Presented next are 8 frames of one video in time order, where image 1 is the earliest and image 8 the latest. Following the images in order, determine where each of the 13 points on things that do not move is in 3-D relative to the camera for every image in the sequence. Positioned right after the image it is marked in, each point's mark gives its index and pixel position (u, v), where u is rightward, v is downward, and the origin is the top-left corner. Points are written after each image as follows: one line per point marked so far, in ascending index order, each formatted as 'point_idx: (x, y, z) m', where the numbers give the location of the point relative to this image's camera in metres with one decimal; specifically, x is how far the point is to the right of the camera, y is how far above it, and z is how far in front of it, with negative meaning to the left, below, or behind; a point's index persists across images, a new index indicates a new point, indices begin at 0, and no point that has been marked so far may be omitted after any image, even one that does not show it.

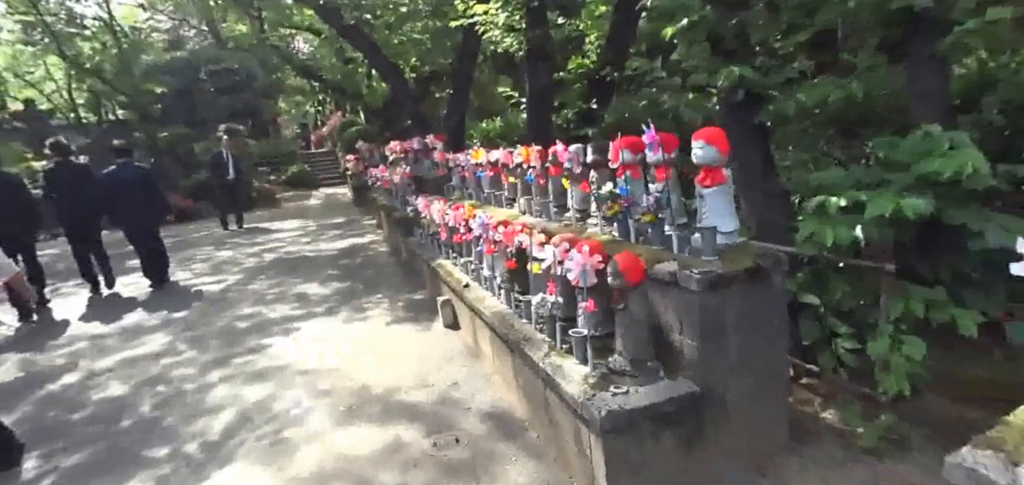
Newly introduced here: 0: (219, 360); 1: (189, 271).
0: (-2.4, -0.9, +5.0) m
1: (-4.5, -0.4, +8.7) m
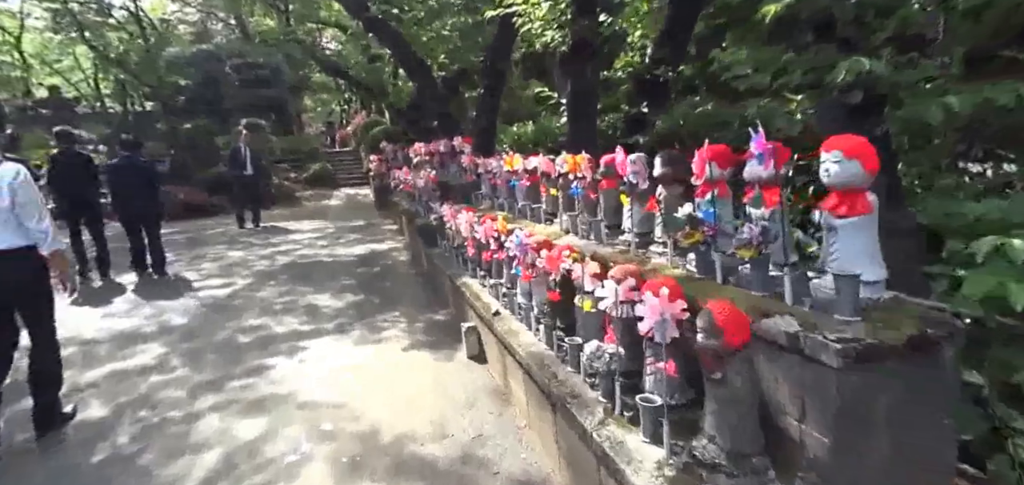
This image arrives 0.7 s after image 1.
0: (-2.1, -1.0, +4.4) m
1: (-4.2, -0.4, +8.2) m
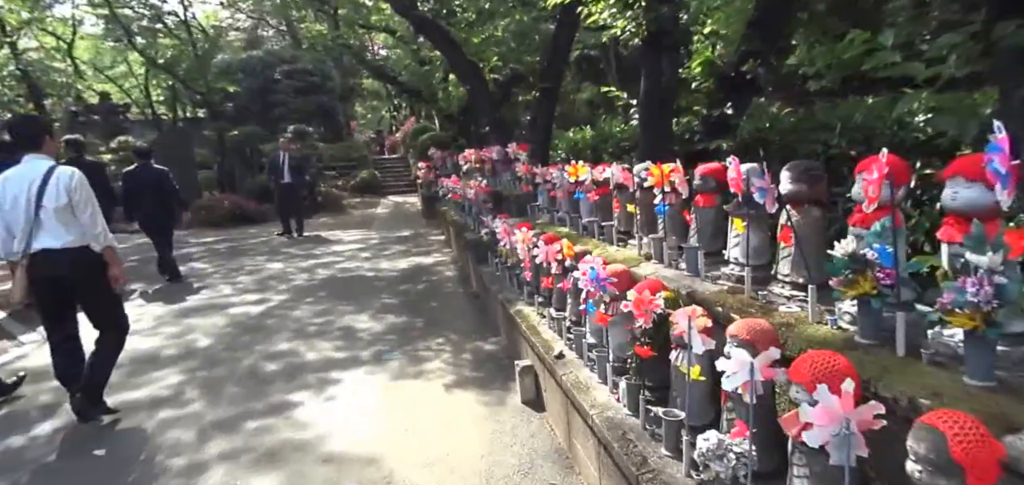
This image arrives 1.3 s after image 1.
0: (-1.7, -1.1, +3.8) m
1: (-3.5, -0.5, +7.8) m
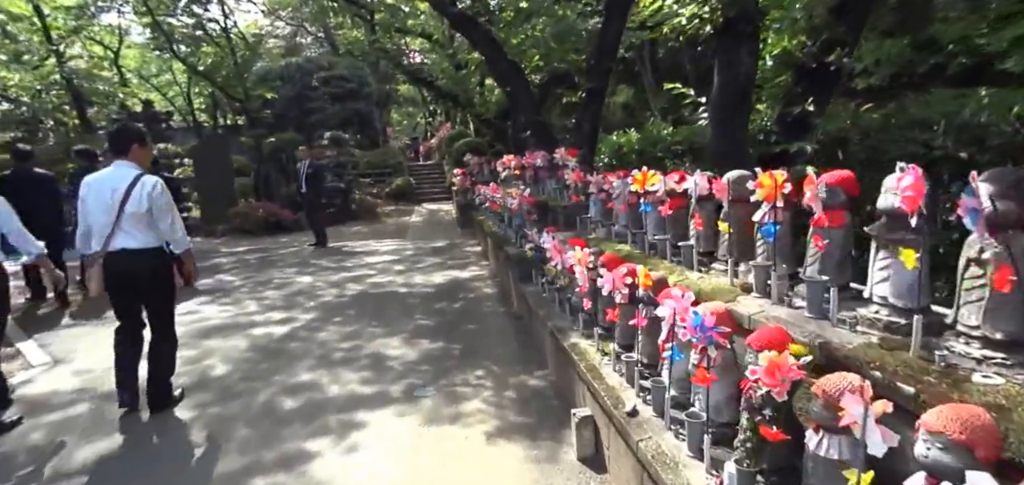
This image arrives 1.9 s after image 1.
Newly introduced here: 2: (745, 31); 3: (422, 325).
0: (-1.5, -1.2, +3.3) m
1: (-3.0, -0.7, +7.3) m
2: (+1.6, +1.4, +4.1) m
3: (-0.8, -0.8, +5.6) m
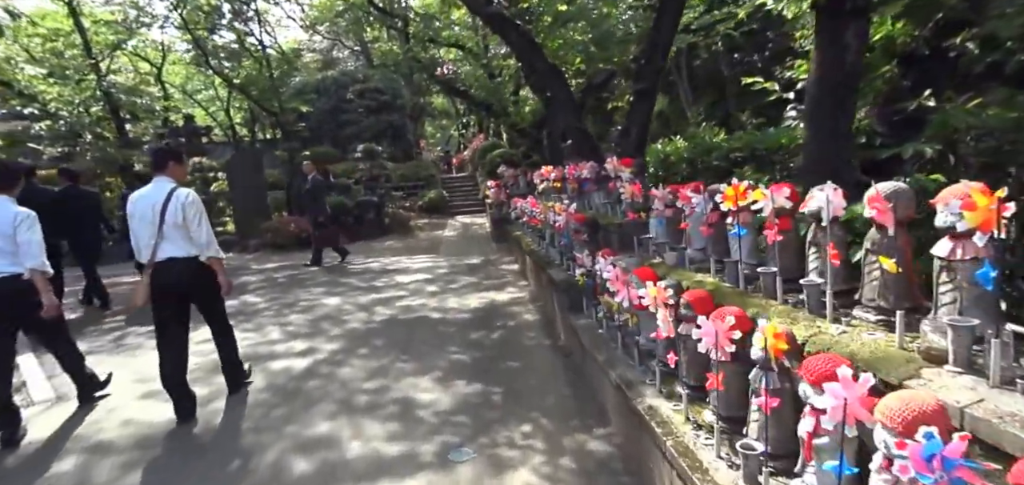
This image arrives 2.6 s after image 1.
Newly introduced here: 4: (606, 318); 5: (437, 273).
0: (-1.2, -1.4, +2.6) m
1: (-2.5, -0.9, +6.7) m
2: (+1.8, +1.3, +3.3) m
3: (-0.4, -1.0, +5.0) m
4: (+0.6, -0.5, +4.0) m
5: (-1.1, -0.5, +9.4) m
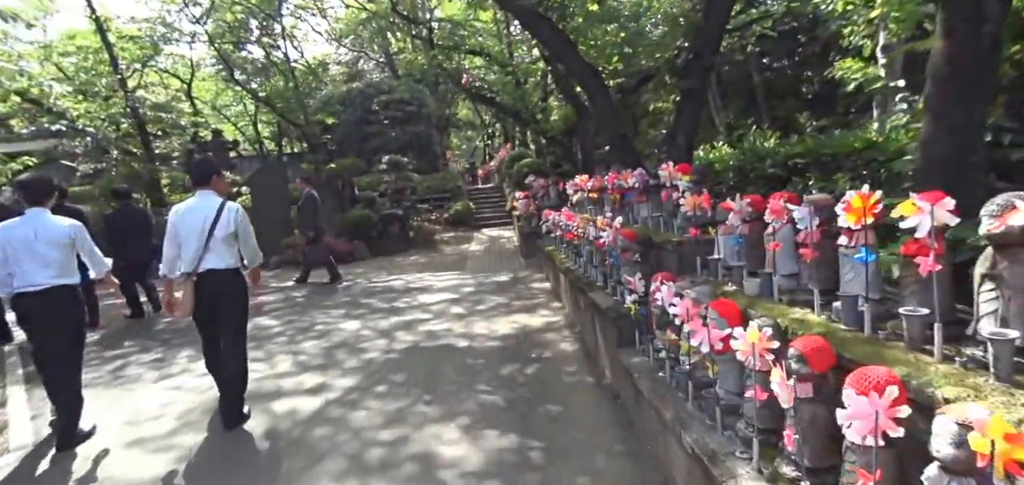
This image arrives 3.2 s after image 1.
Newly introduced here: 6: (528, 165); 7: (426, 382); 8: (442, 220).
0: (-1.0, -1.5, +1.9) m
1: (-2.1, -1.1, +6.1) m
2: (+2.0, +1.2, +2.6) m
3: (-0.2, -1.1, +4.3) m
4: (+0.8, -0.6, +3.2) m
5: (-0.7, -0.7, +8.7) m
6: (+0.5, +2.1, +16.6) m
7: (-0.7, -1.1, +4.9) m
8: (-2.2, +0.7, +19.6) m
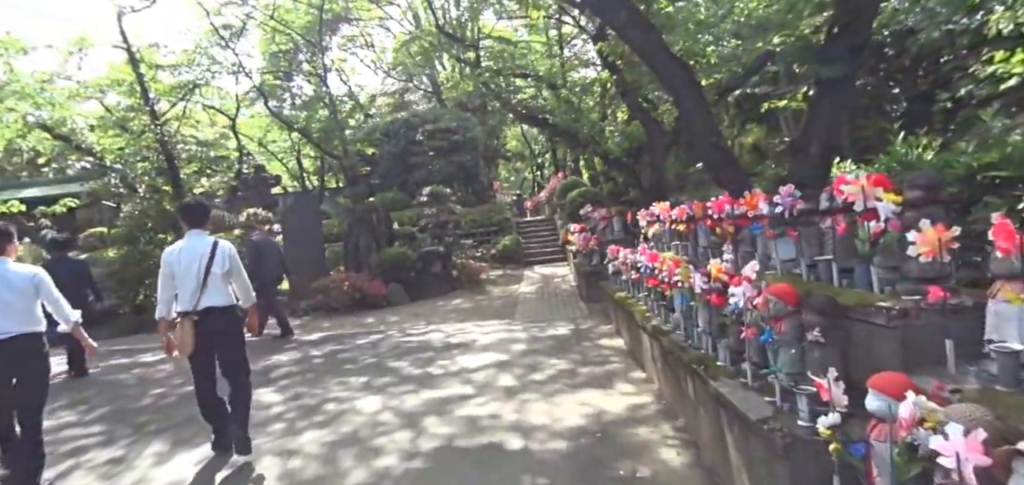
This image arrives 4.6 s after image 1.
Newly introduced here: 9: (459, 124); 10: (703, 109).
0: (-0.8, -1.7, +0.2) m
1: (-1.6, -1.5, +4.5) m
2: (+2.2, +1.0, +0.7) m
3: (+0.2, -1.4, +2.4) m
4: (+1.1, -0.8, +1.4) m
5: (0.0, -1.2, +6.9) m
6: (+1.8, +1.2, +14.9) m
7: (-0.3, -1.4, +3.2) m
8: (-0.7, -0.4, +18.0) m
9: (-1.8, +3.9, +20.3) m
10: (+1.7, +1.3, +5.7) m
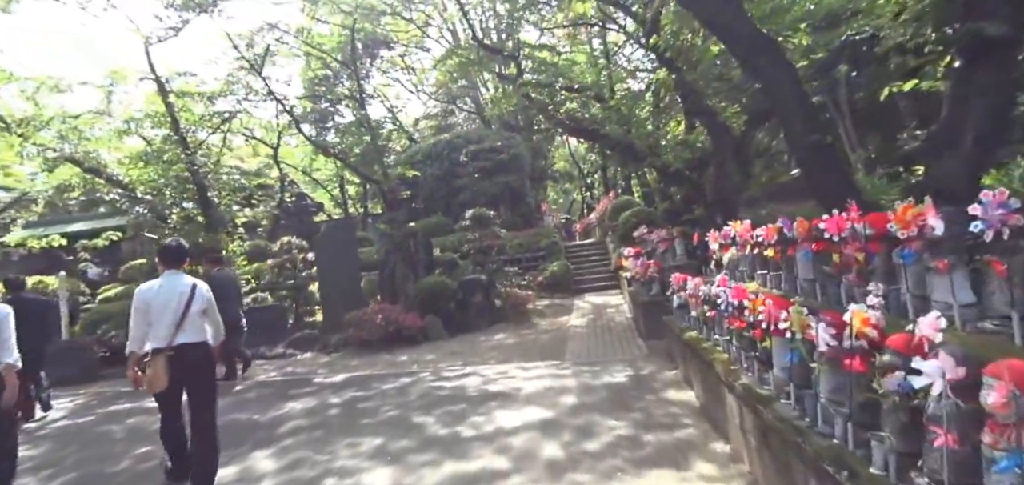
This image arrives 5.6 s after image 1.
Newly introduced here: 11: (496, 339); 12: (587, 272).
0: (-1.0, -1.7, -1.0) m
1: (-1.4, -1.8, +3.4) m
2: (+2.1, +1.0, -0.5) m
3: (+0.3, -1.5, +1.2) m
4: (+1.1, -0.9, +0.1) m
5: (+0.5, -1.5, +5.7) m
6: (+2.8, +0.6, +13.6) m
7: (-0.1, -1.6, +2.0) m
8: (+0.7, -1.1, +16.8) m
9: (-0.4, +3.1, +19.3) m
10: (+2.0, +1.0, +4.5) m
11: (-0.3, -1.7, +11.0) m
12: (+2.2, -0.8, +18.1) m
